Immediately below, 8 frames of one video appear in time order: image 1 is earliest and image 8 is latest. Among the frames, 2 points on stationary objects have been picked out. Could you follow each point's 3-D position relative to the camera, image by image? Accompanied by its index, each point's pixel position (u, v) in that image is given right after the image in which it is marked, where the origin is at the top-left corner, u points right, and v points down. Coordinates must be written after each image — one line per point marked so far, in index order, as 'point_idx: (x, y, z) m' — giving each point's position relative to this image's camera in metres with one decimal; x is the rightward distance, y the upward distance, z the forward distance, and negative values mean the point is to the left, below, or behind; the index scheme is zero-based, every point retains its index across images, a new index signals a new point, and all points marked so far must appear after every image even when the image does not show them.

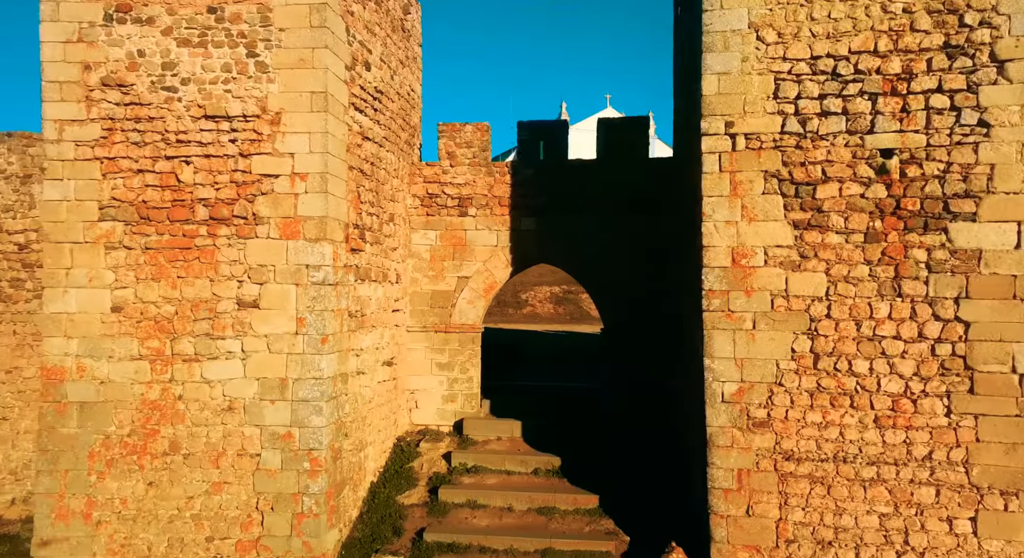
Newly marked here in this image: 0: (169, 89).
0: (-2.5, +1.4, +5.1) m
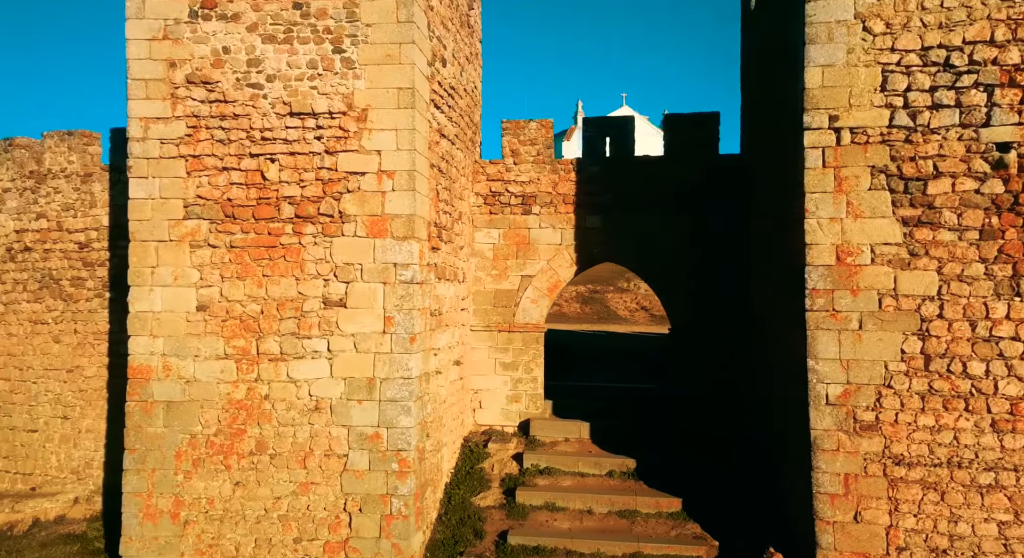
0: (-1.8, +1.4, +5.1) m
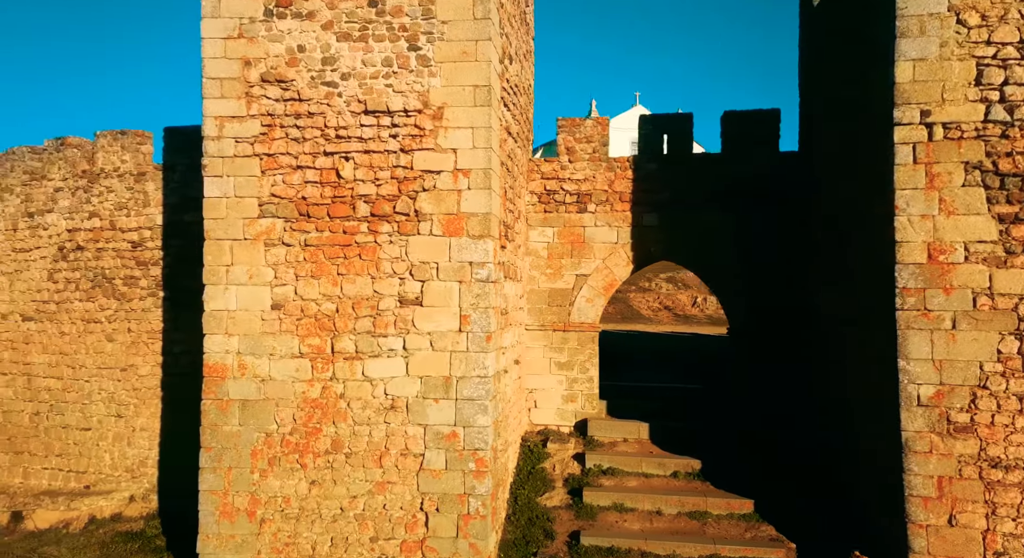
0: (-1.3, +1.4, +5.1) m
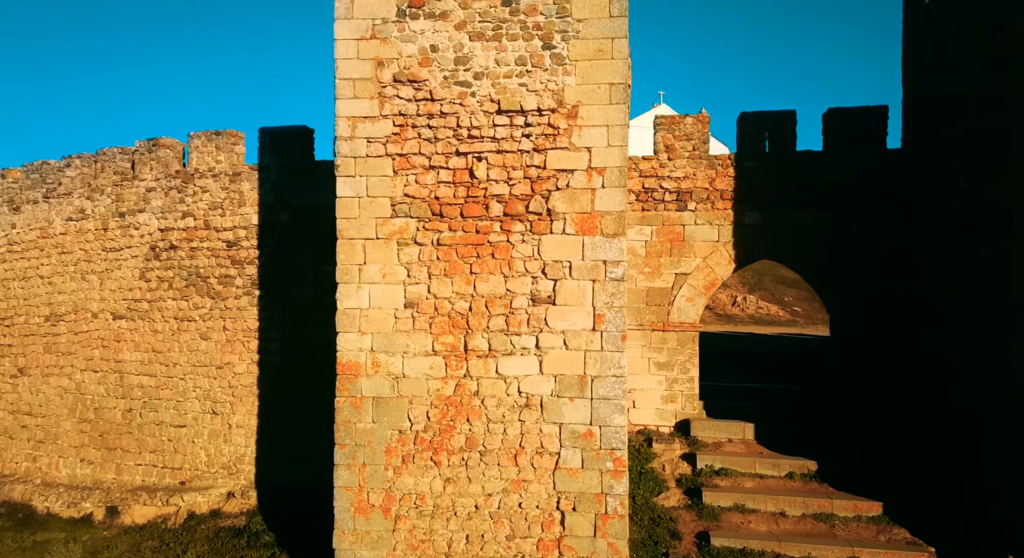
0: (-0.4, +1.4, +5.1) m
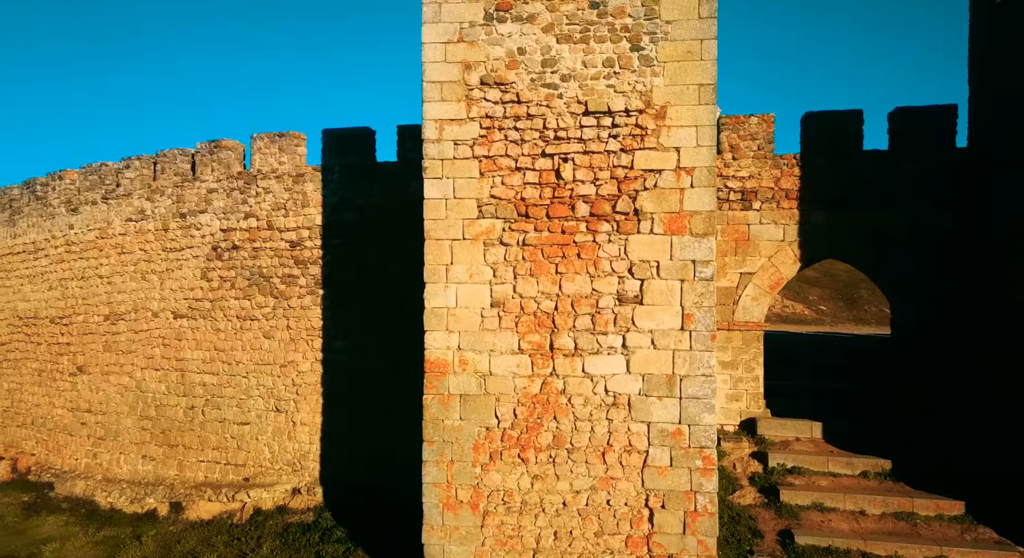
0: (+0.3, +1.4, +5.1) m
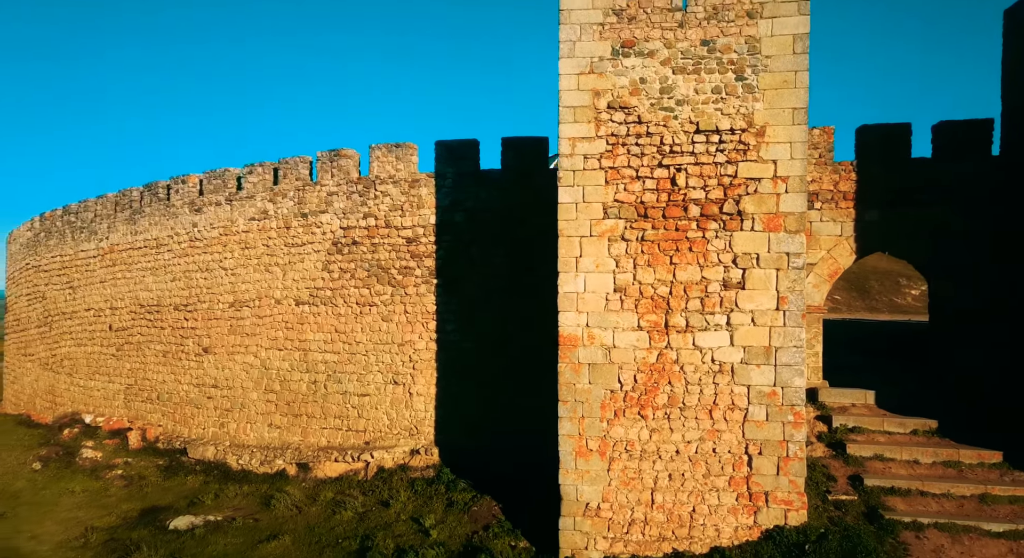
0: (+1.4, +1.5, +6.3) m
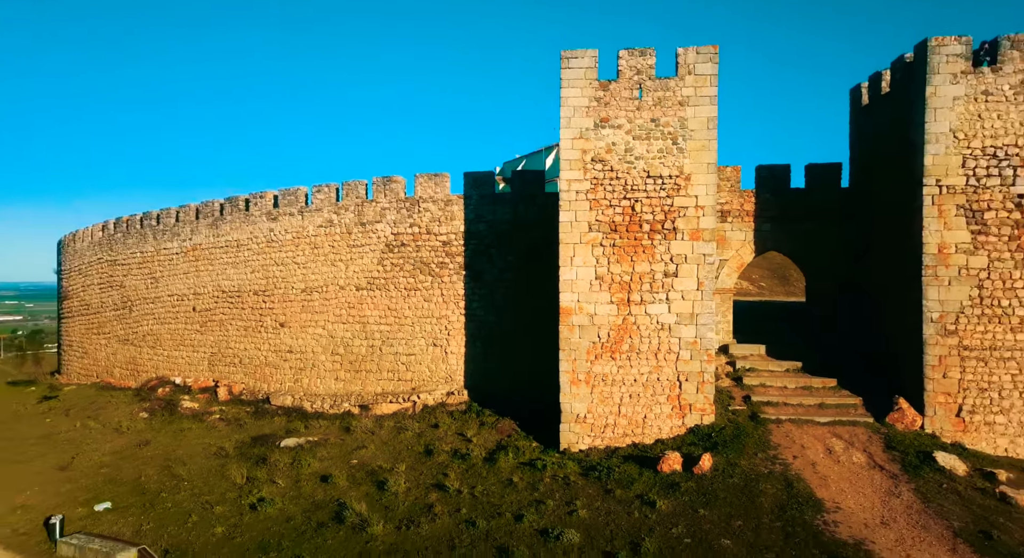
0: (+1.7, +1.6, +10.0) m
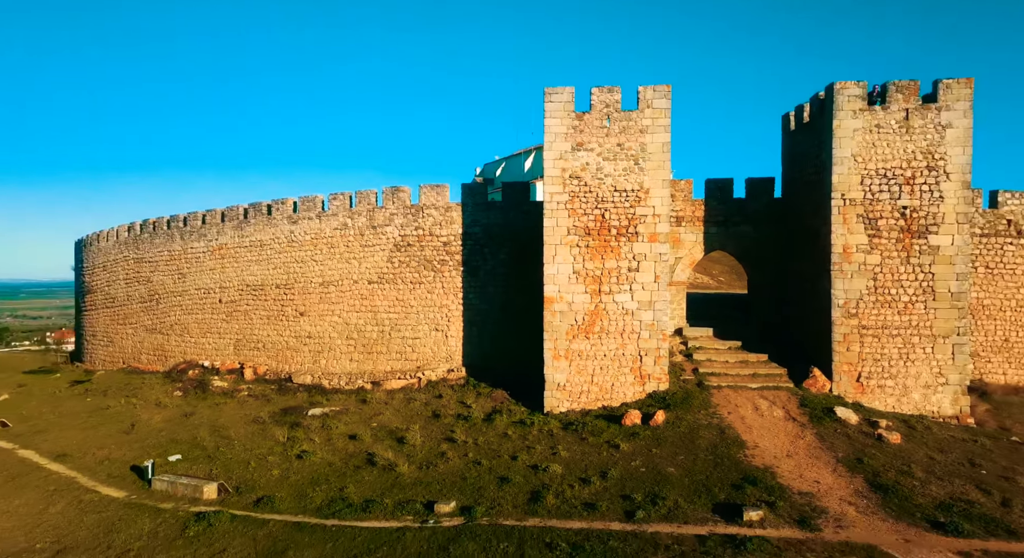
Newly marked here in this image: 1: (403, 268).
0: (+1.5, +1.7, +12.4) m
1: (-2.4, +0.2, +15.3) m
